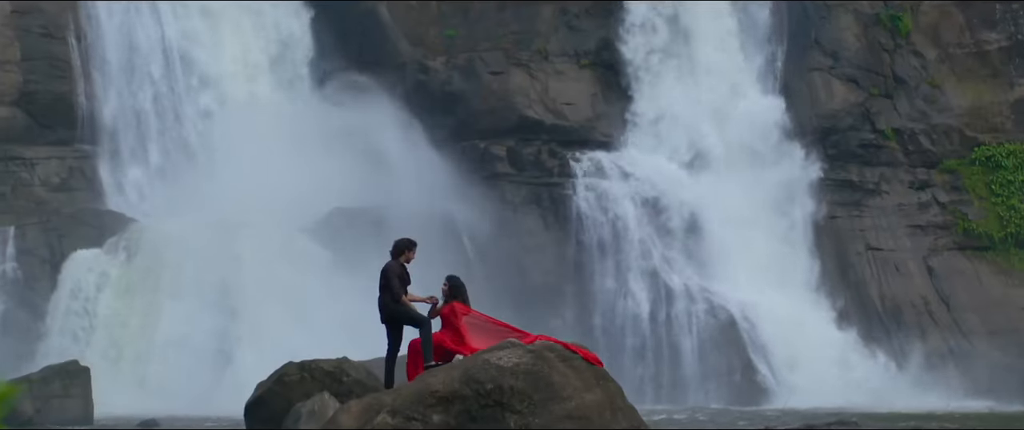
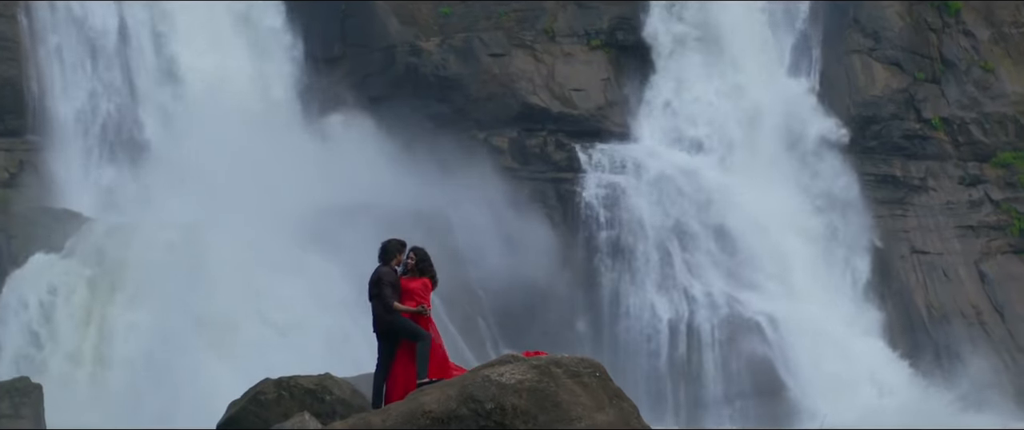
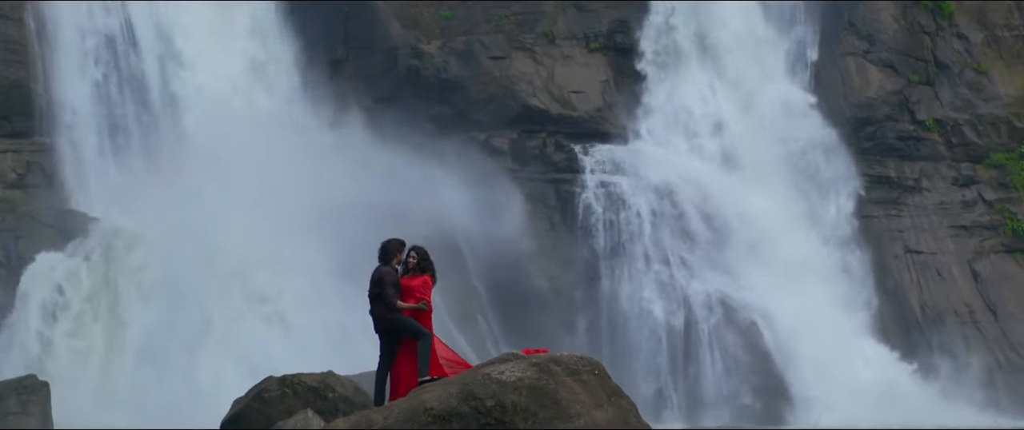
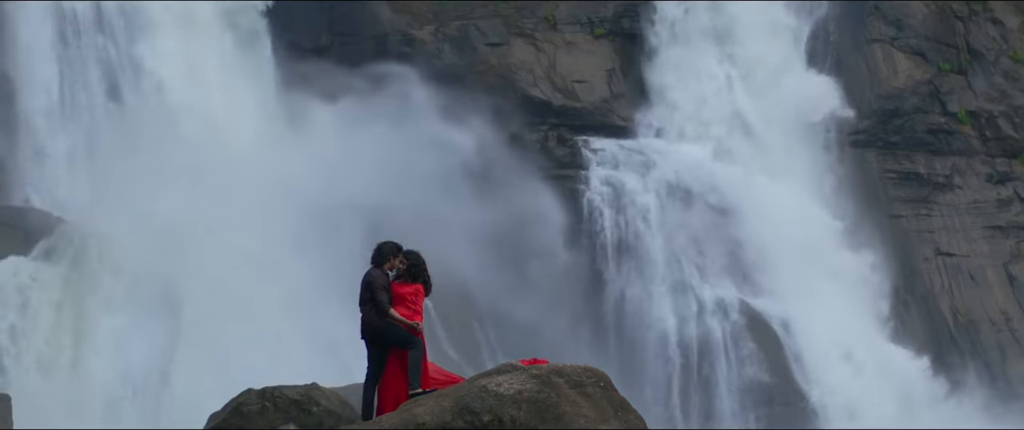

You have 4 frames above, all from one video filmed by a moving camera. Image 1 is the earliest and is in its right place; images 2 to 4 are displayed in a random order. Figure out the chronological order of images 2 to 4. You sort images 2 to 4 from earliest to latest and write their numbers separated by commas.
3, 2, 4
